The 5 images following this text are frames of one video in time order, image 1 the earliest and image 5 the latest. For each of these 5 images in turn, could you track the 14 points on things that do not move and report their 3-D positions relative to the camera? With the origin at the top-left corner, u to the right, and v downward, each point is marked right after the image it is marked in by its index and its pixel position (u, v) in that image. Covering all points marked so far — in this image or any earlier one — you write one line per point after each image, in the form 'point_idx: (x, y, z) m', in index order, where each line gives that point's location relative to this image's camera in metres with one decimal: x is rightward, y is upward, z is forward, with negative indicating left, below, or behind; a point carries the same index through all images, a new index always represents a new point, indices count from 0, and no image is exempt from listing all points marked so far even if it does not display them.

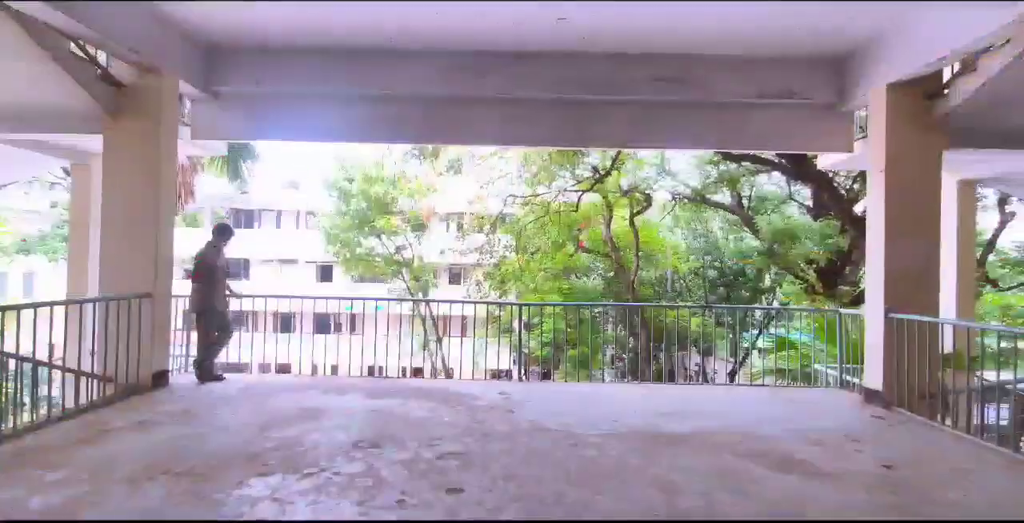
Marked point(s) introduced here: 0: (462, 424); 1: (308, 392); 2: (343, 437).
0: (-0.2, -0.7, +3.0) m
1: (-1.0, -0.6, +3.6) m
2: (-0.6, -0.7, +2.7) m
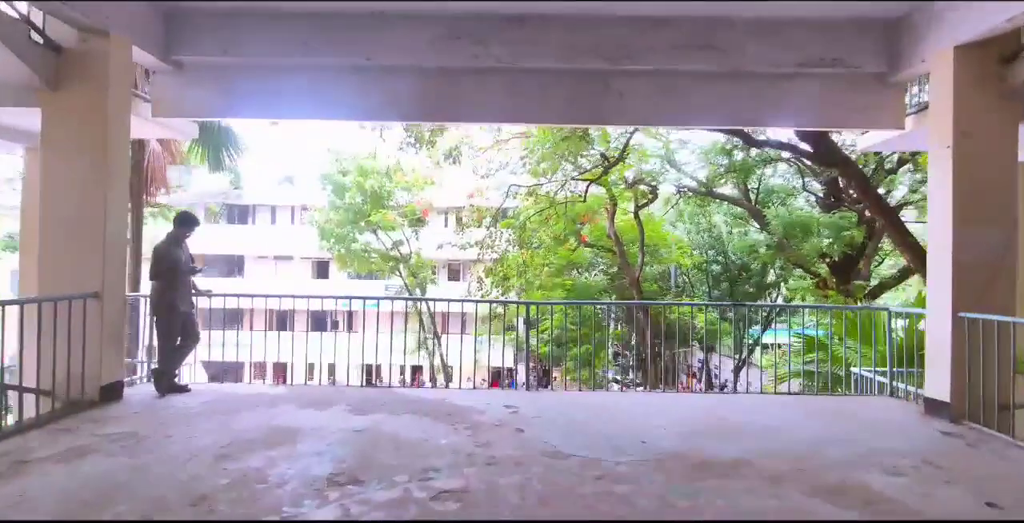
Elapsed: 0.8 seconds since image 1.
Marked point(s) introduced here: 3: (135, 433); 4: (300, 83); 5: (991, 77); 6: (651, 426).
0: (-0.2, -0.7, +2.5) m
1: (-1.0, -0.6, +3.1) m
2: (-0.6, -0.6, +2.2) m
3: (-1.4, -0.6, +2.6) m
4: (-1.1, +1.0, +3.9) m
5: (+2.1, +0.8, +3.1) m
6: (+0.6, -0.7, +3.0) m
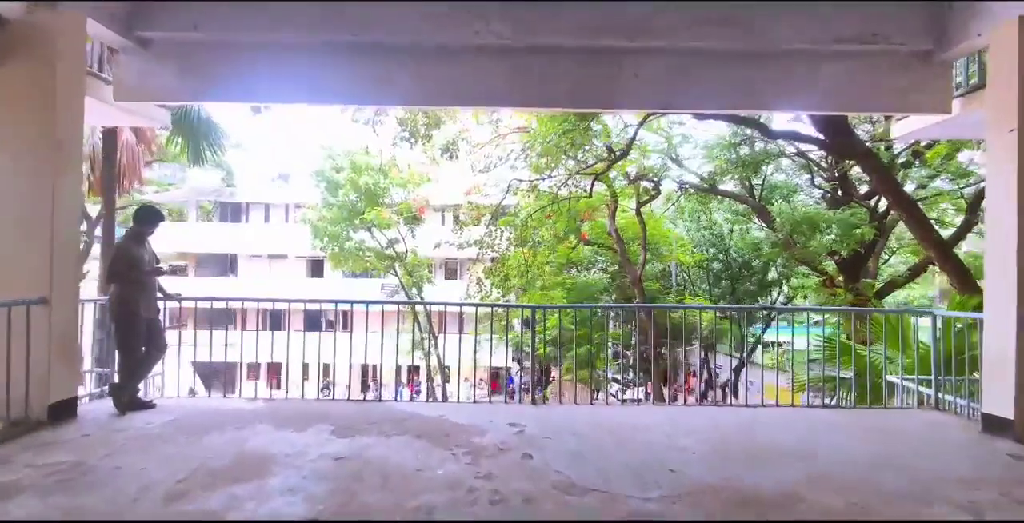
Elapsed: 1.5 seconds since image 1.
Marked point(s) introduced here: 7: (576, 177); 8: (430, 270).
0: (-0.2, -0.7, +2.1) m
1: (-0.9, -0.6, +2.7) m
2: (-0.6, -0.6, +1.9) m
3: (-1.3, -0.6, +2.2) m
4: (-1.1, +1.0, +3.5) m
5: (+2.1, +0.8, +2.8) m
6: (+0.6, -0.7, +2.7) m
7: (+0.7, +0.9, +8.2) m
8: (-1.1, -0.1, +9.9) m
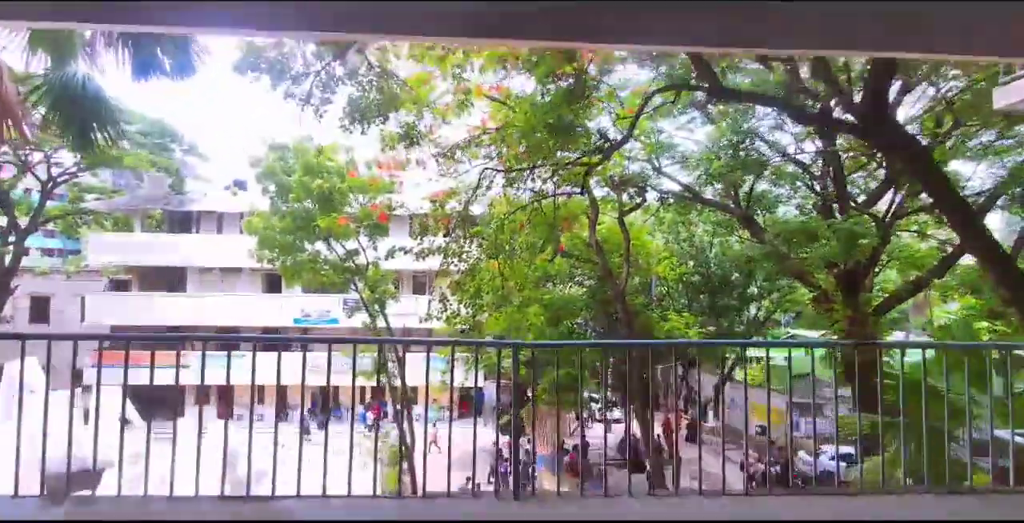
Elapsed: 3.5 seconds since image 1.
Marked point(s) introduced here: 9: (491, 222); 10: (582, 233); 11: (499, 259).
0: (-0.2, -0.7, +1.0) m
1: (-1.0, -0.6, +1.5) m
2: (-0.6, -0.7, +0.7) m
3: (-1.4, -0.6, +1.0) m
4: (-1.2, +0.9, +2.3) m
5: (+2.0, +0.8, +1.7) m
6: (+0.5, -0.7, +1.5) m
7: (+0.4, +0.8, +7.0) m
8: (-1.5, -0.3, +8.7) m
9: (-0.2, +0.4, +7.5) m
10: (+0.8, +0.3, +8.0) m
11: (-0.1, 0.0, +7.7) m
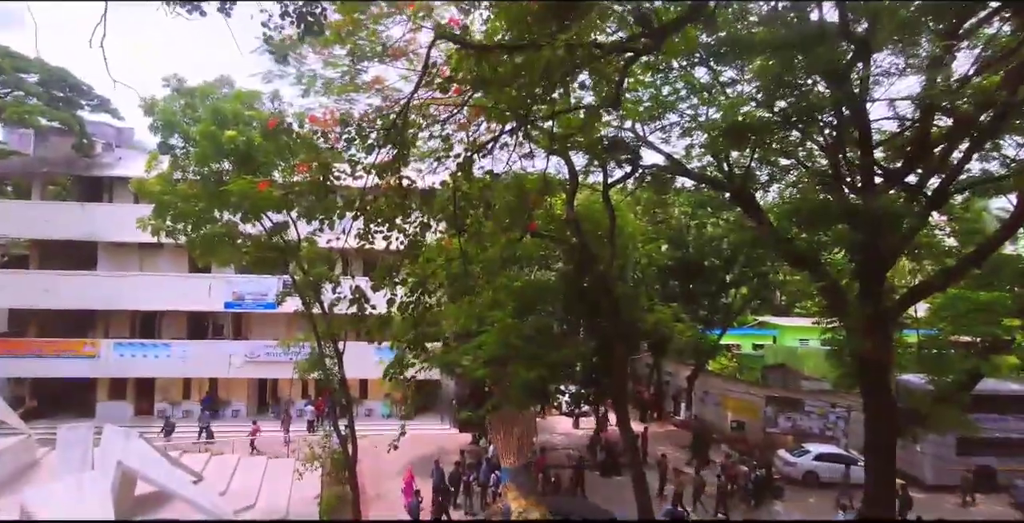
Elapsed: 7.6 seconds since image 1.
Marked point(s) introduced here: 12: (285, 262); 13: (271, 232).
0: (-0.1, -0.7, -1.0) m
1: (-0.9, -0.6, -0.5) m
2: (-0.5, -0.6, -1.3) m
3: (-1.3, -0.6, -1.0) m
4: (-1.2, +1.0, +0.3) m
5: (+2.1, +0.8, -0.1) m
6: (+0.6, -0.7, -0.4) m
7: (+0.2, +0.9, +5.1) m
8: (-1.8, -0.1, +6.7) m
9: (-0.4, +0.6, +5.5) m
10: (+0.6, +0.5, +6.1) m
11: (-0.4, +0.2, +5.7) m
12: (-2.2, 0.0, +6.5) m
13: (-2.3, +0.3, +6.3) m
